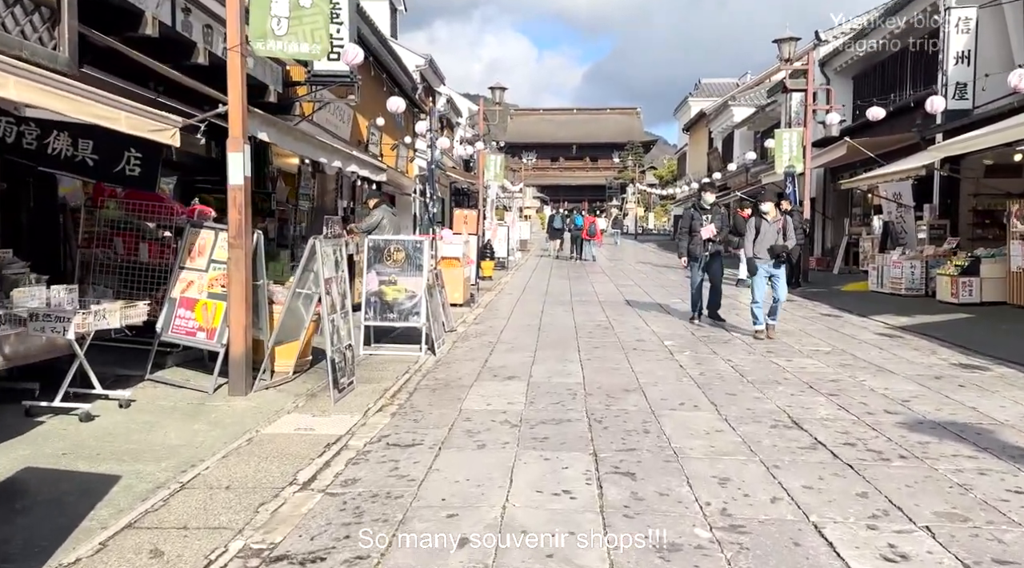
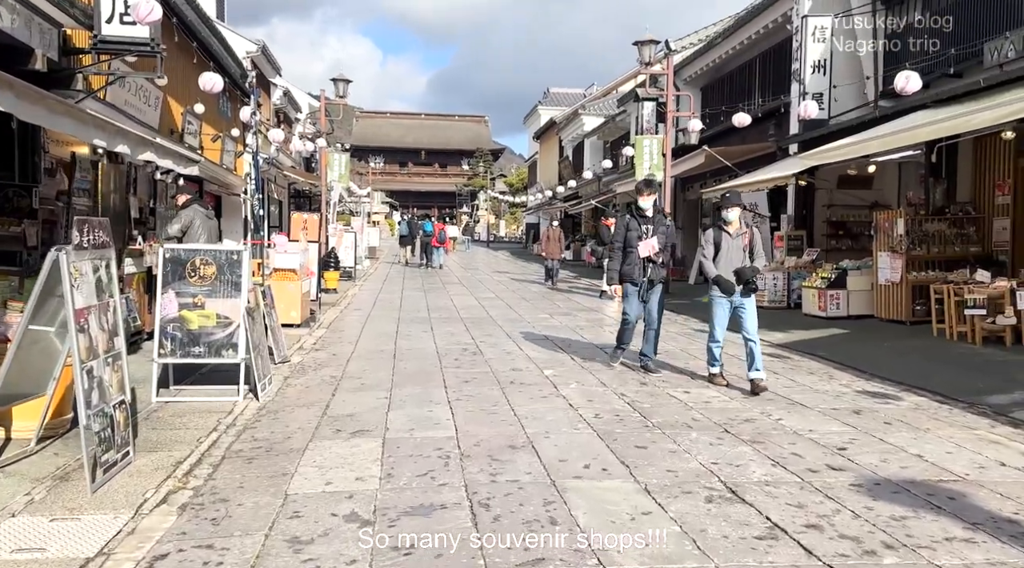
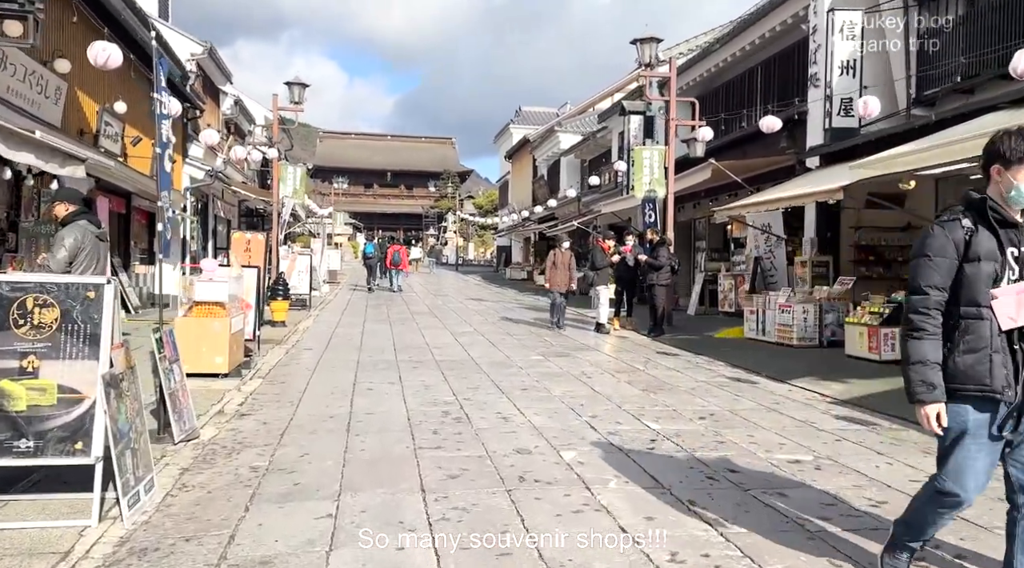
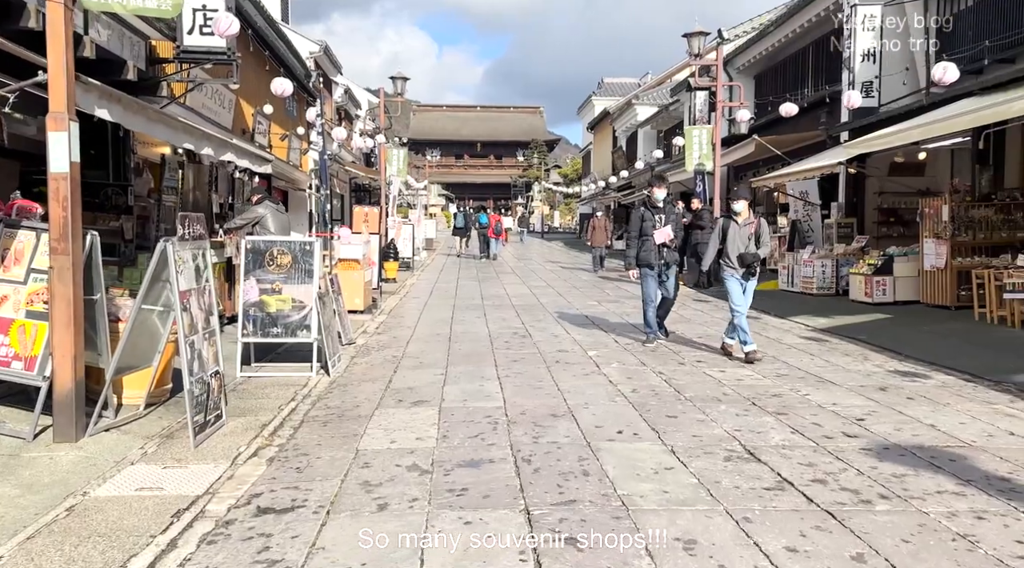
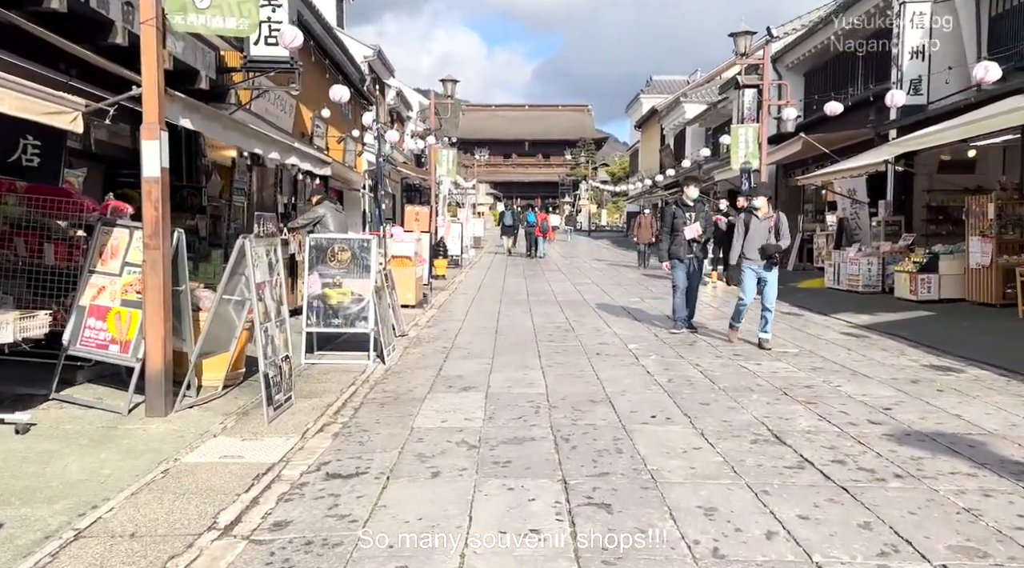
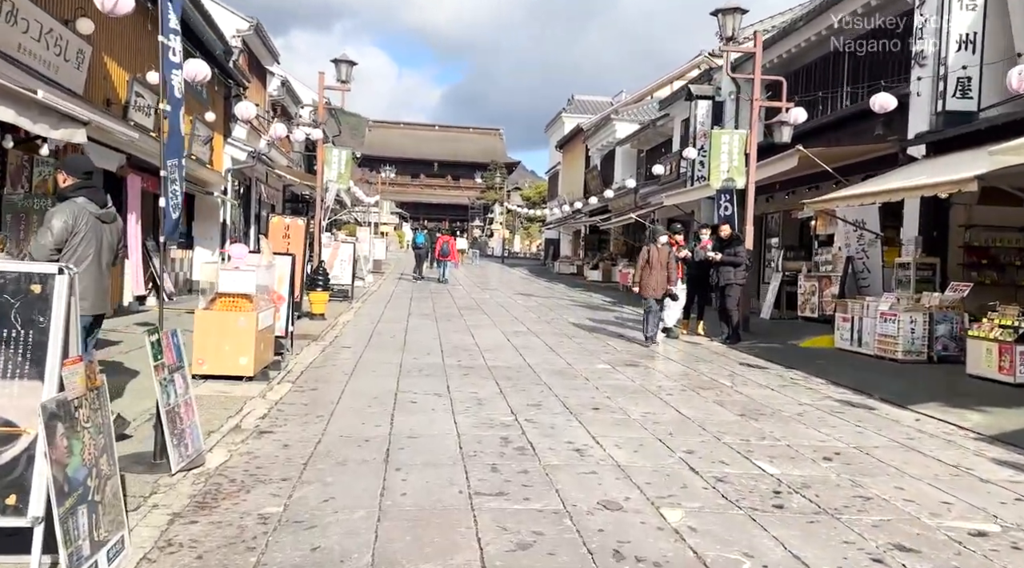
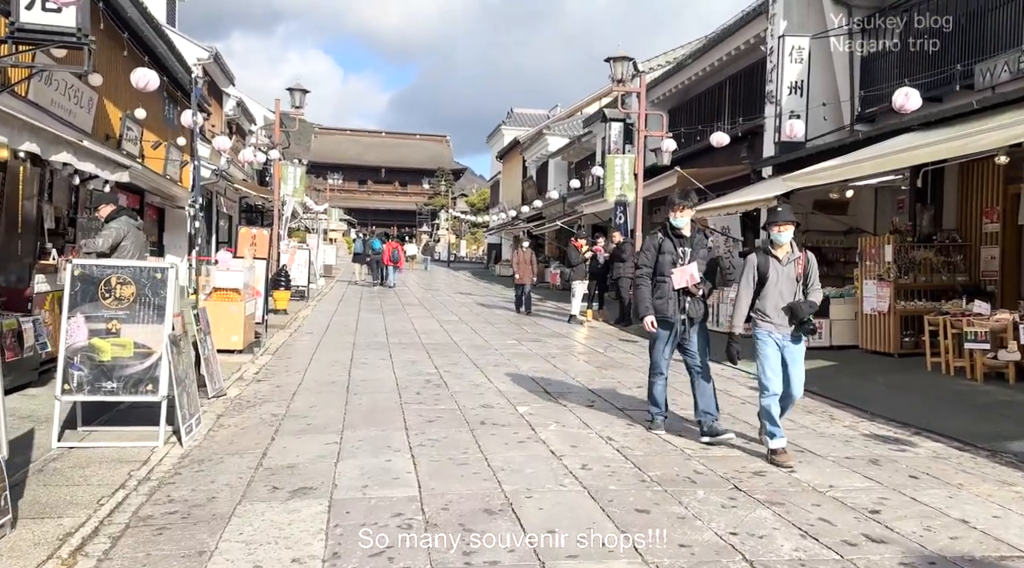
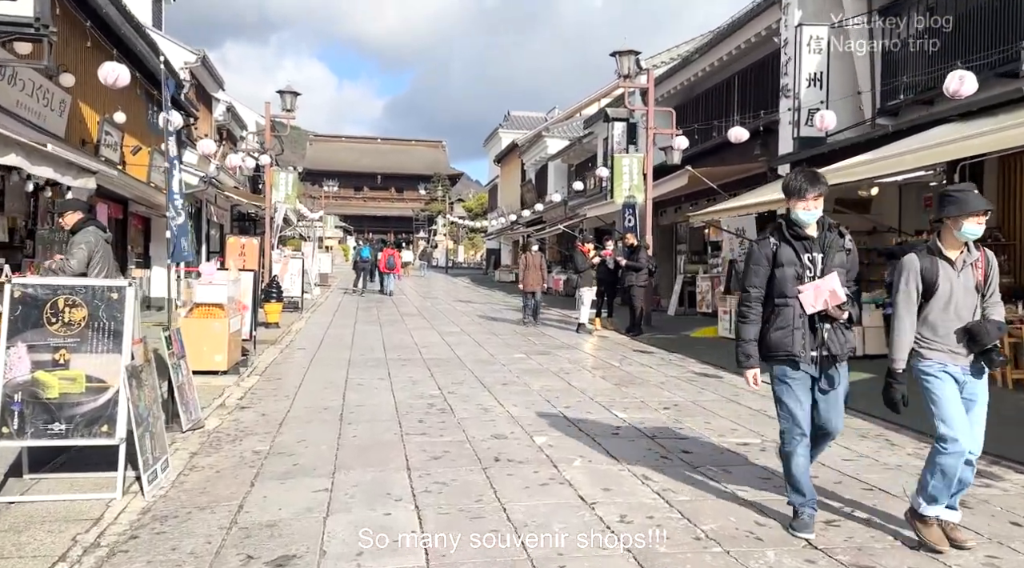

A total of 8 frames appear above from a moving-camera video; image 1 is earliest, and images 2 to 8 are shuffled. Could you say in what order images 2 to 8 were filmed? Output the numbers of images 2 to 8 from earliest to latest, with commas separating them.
5, 4, 2, 7, 8, 3, 6
